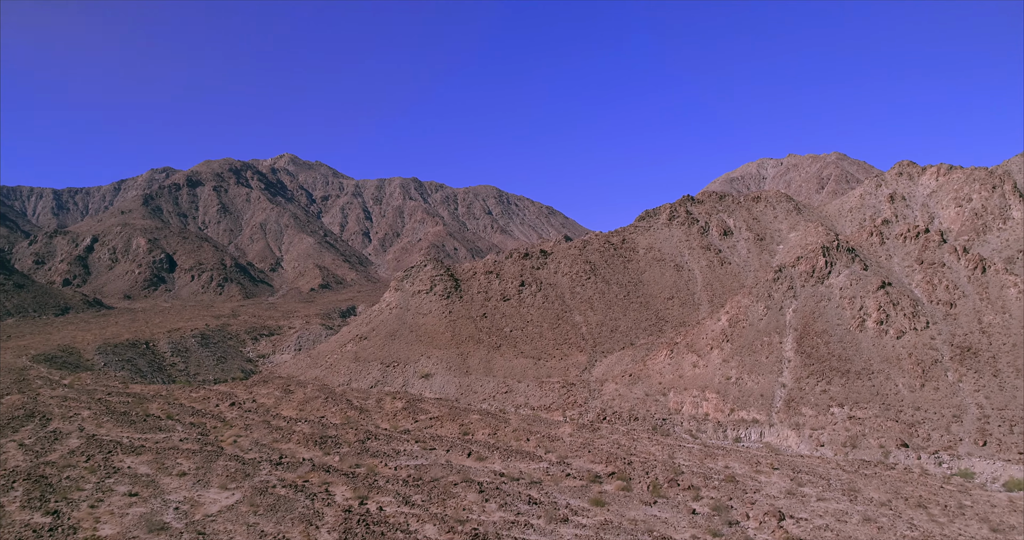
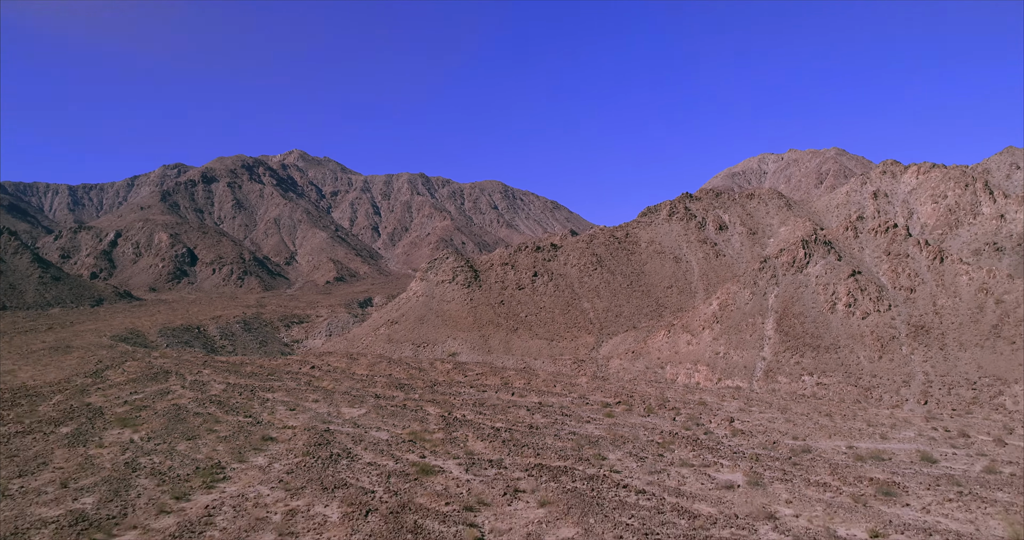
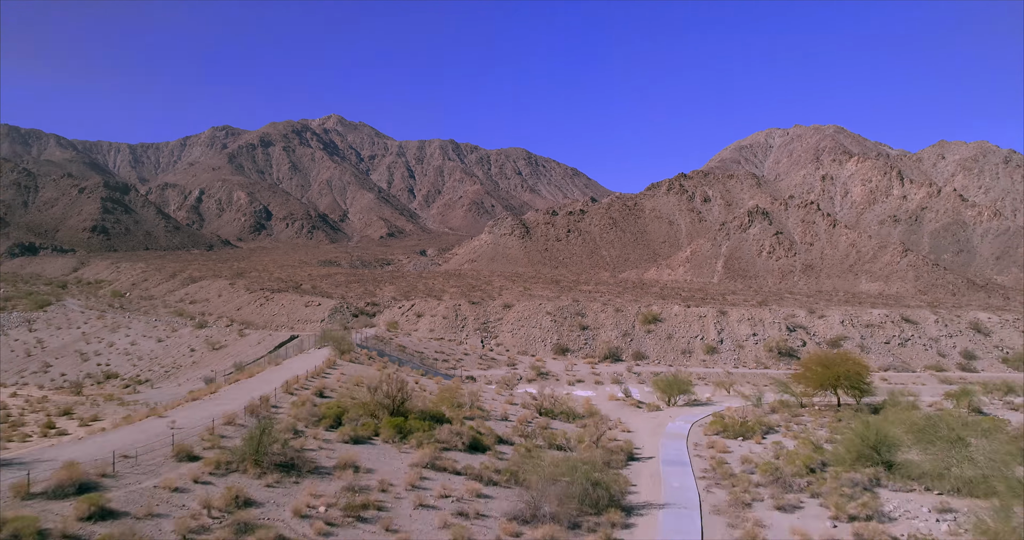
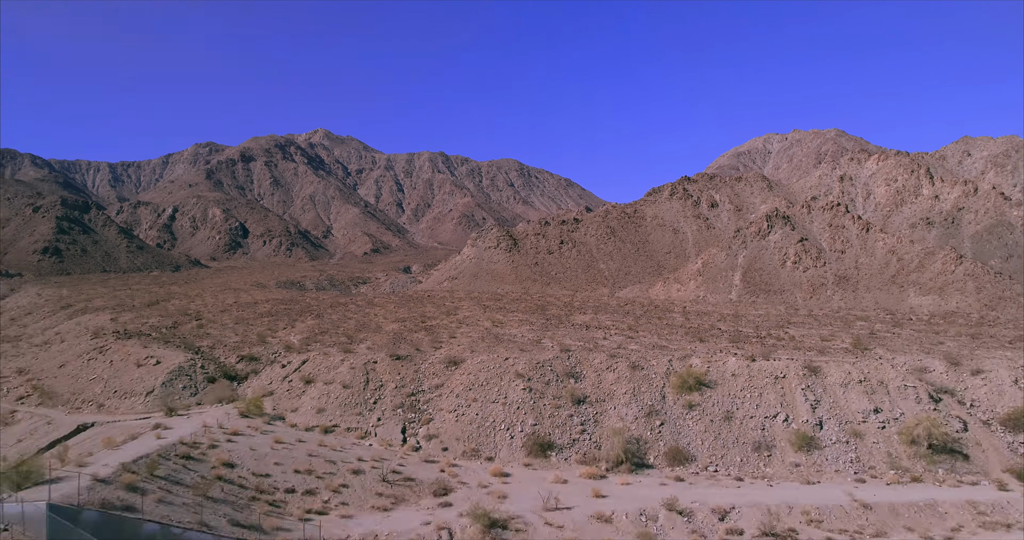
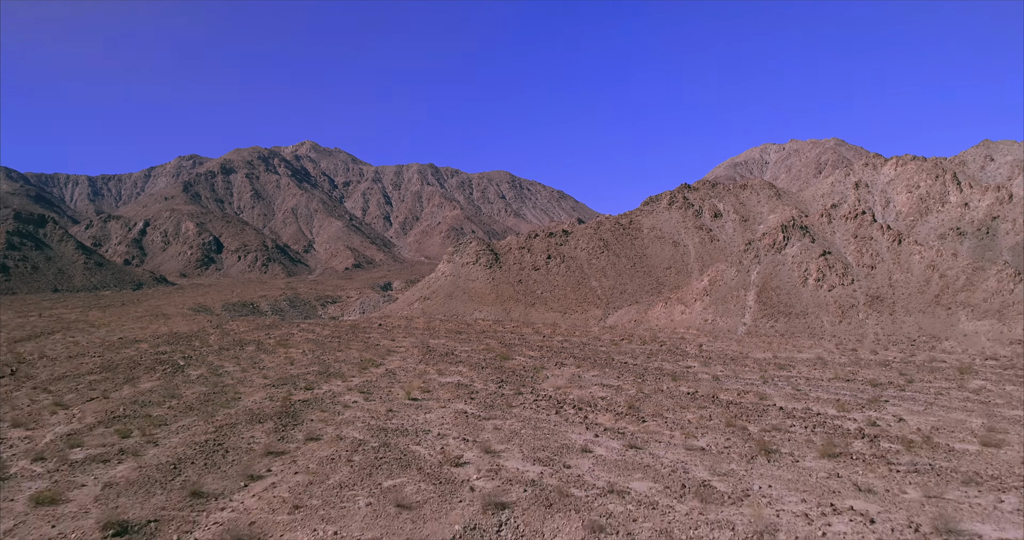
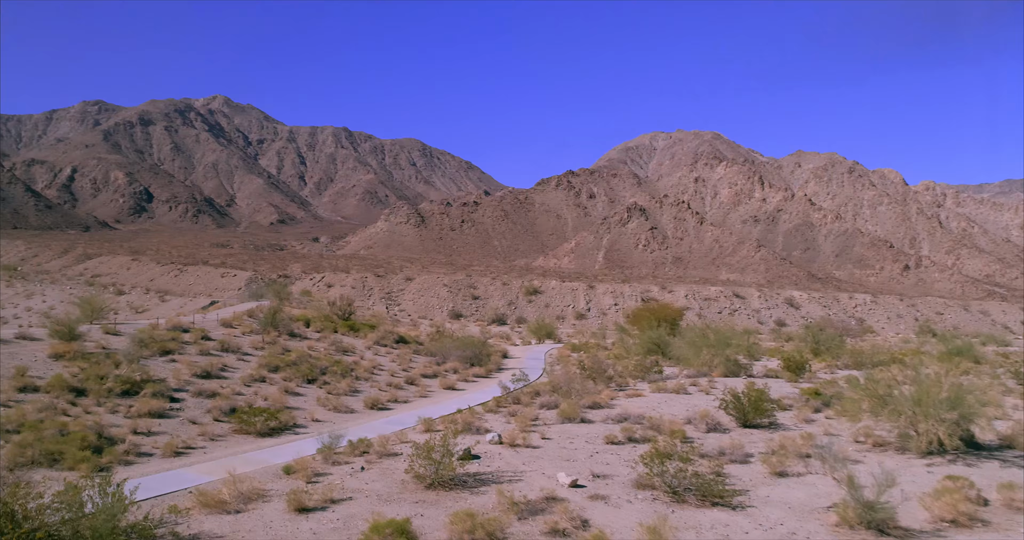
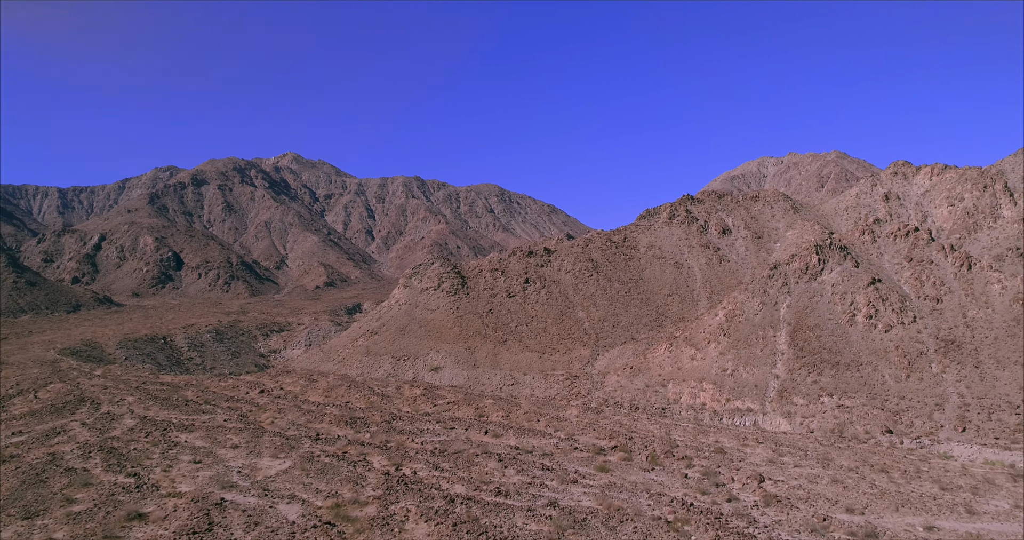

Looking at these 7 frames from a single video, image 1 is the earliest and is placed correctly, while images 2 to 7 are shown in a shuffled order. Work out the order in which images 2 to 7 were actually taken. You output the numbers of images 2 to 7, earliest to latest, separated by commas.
7, 2, 5, 4, 3, 6
